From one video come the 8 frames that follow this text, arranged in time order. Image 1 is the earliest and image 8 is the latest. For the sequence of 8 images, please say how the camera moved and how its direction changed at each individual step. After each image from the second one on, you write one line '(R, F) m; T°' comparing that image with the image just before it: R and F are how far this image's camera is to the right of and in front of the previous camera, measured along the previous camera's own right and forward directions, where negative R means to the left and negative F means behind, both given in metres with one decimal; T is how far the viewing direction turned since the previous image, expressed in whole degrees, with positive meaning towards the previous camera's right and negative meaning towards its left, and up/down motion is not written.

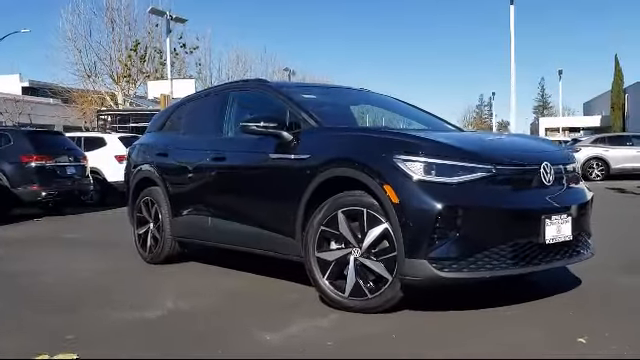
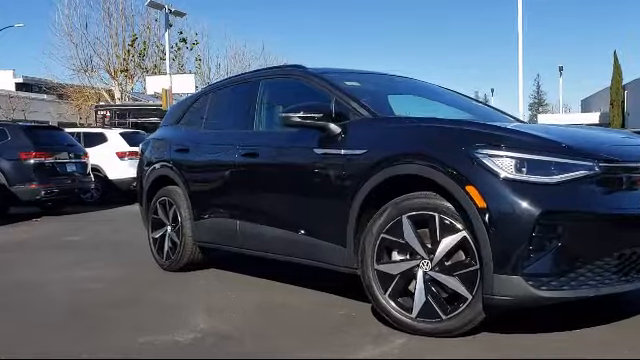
(-0.4, +0.7) m; +1°
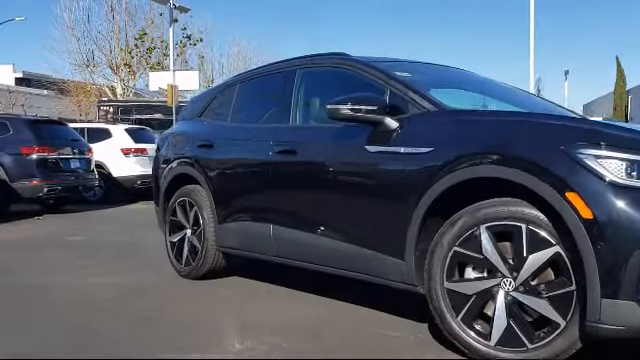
(-0.4, +0.6) m; 0°
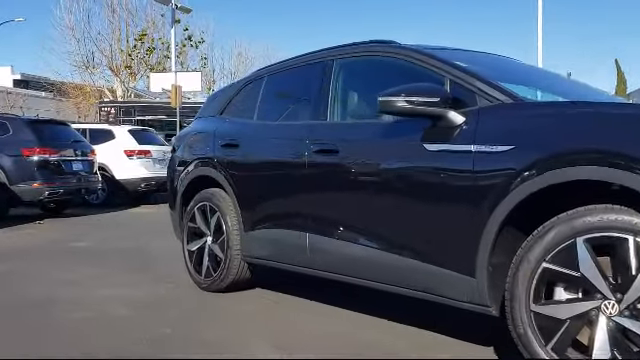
(-0.3, +0.5) m; 0°
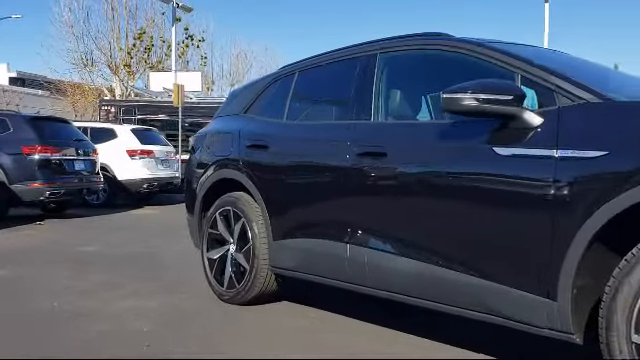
(-0.3, +0.4) m; 0°
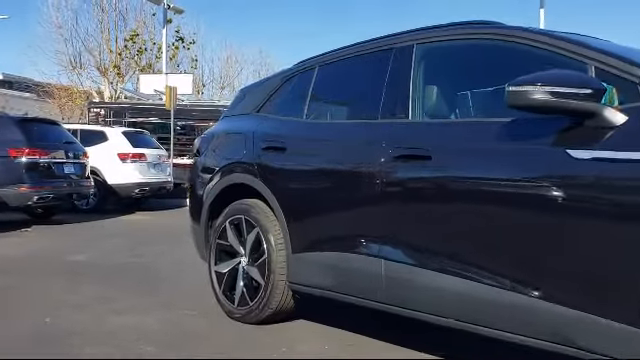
(-0.2, +0.5) m; +1°
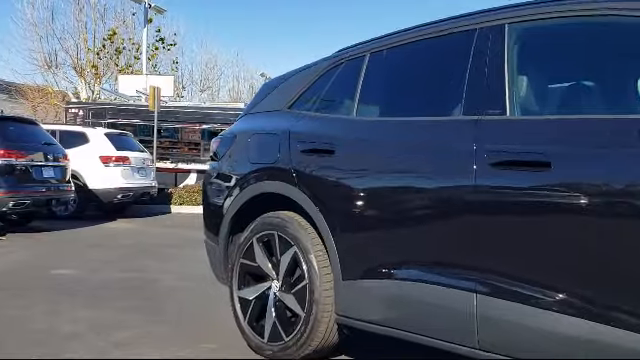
(-0.4, +0.7) m; +2°
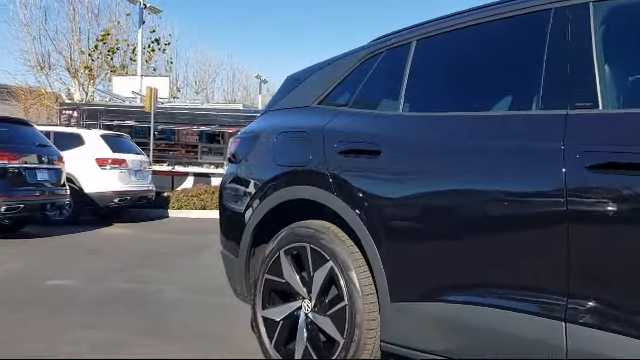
(-0.2, +0.5) m; +1°
